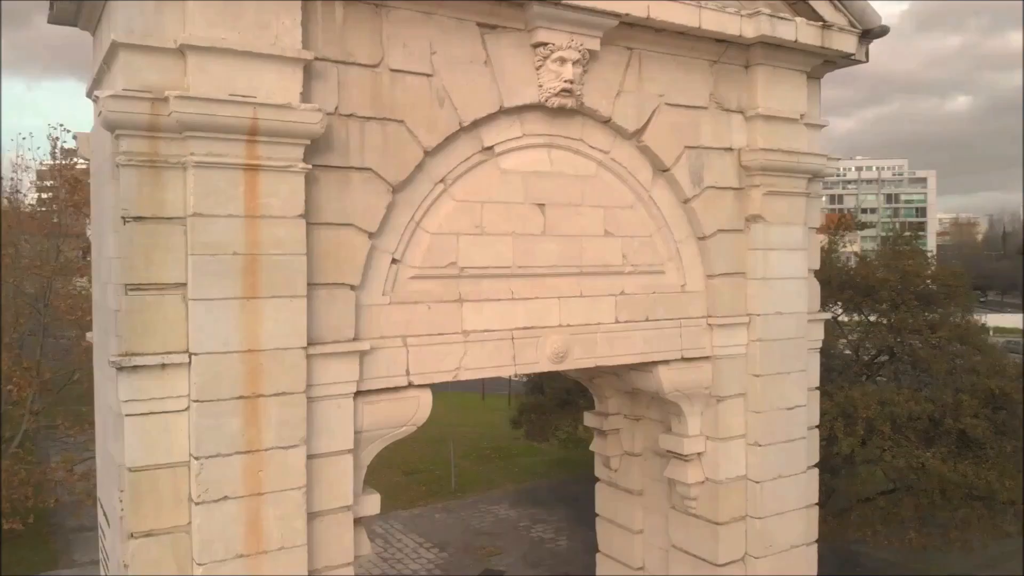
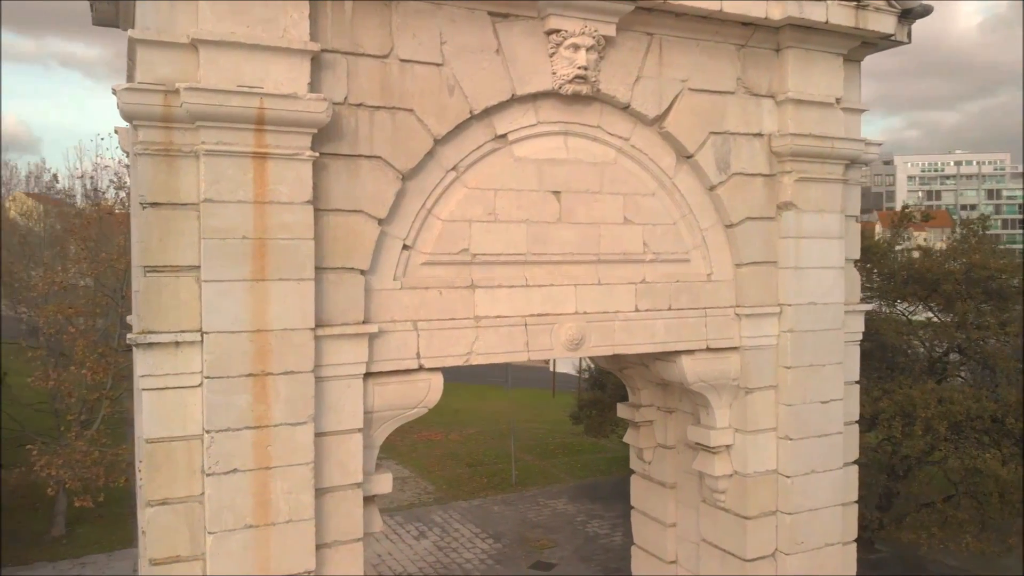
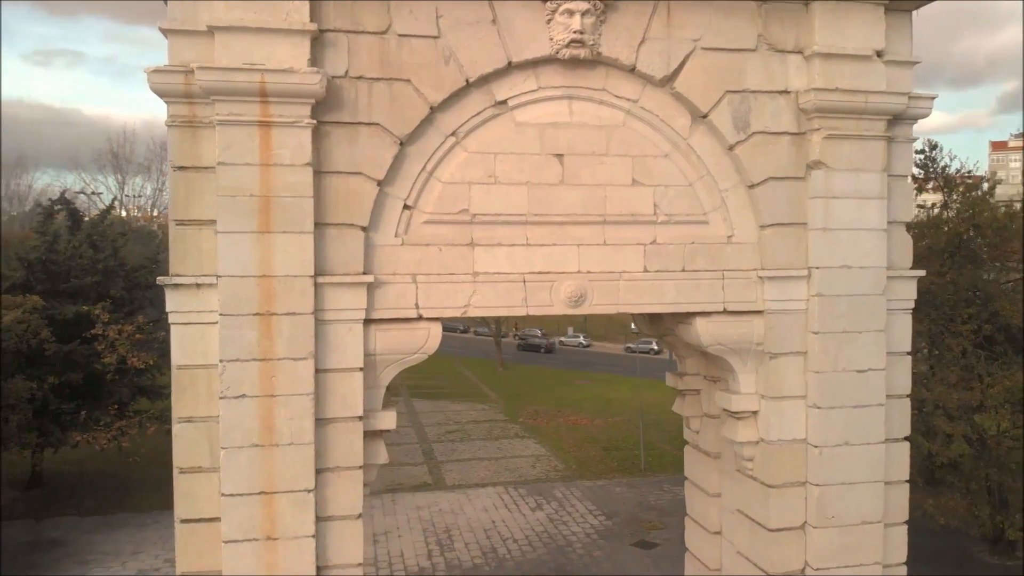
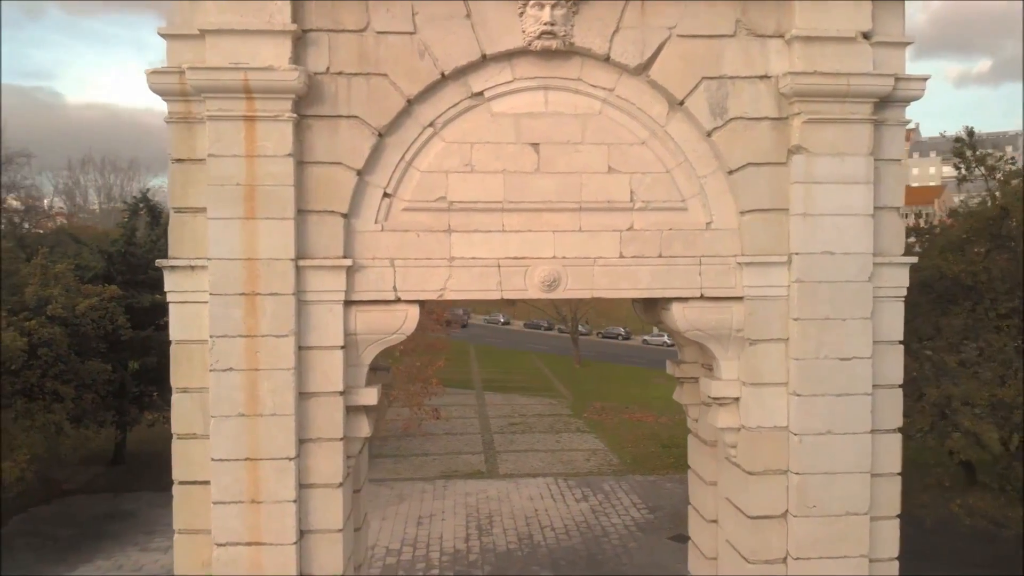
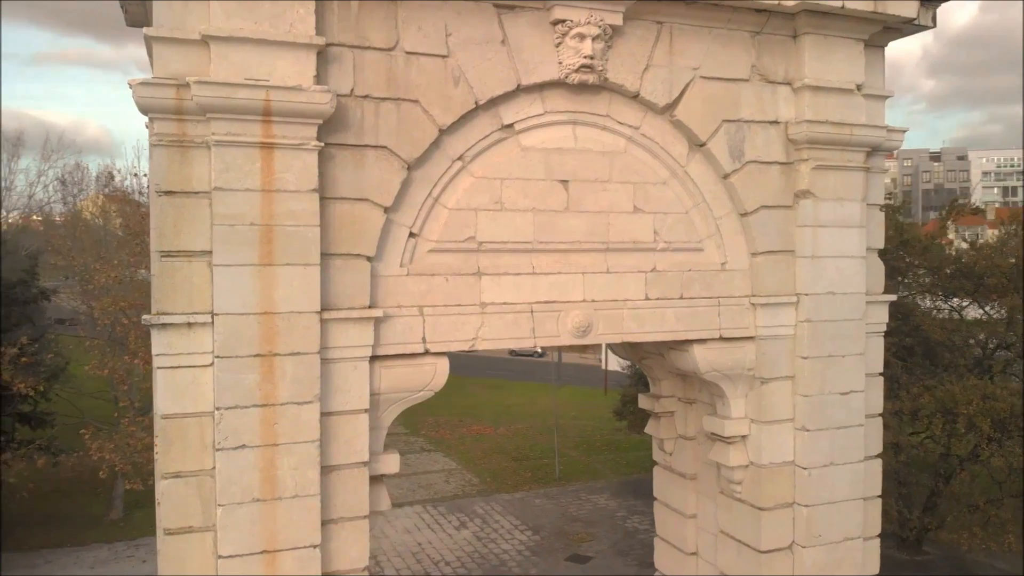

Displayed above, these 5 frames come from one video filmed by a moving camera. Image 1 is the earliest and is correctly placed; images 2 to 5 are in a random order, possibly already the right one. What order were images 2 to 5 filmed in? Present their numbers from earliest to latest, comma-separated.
2, 5, 3, 4
